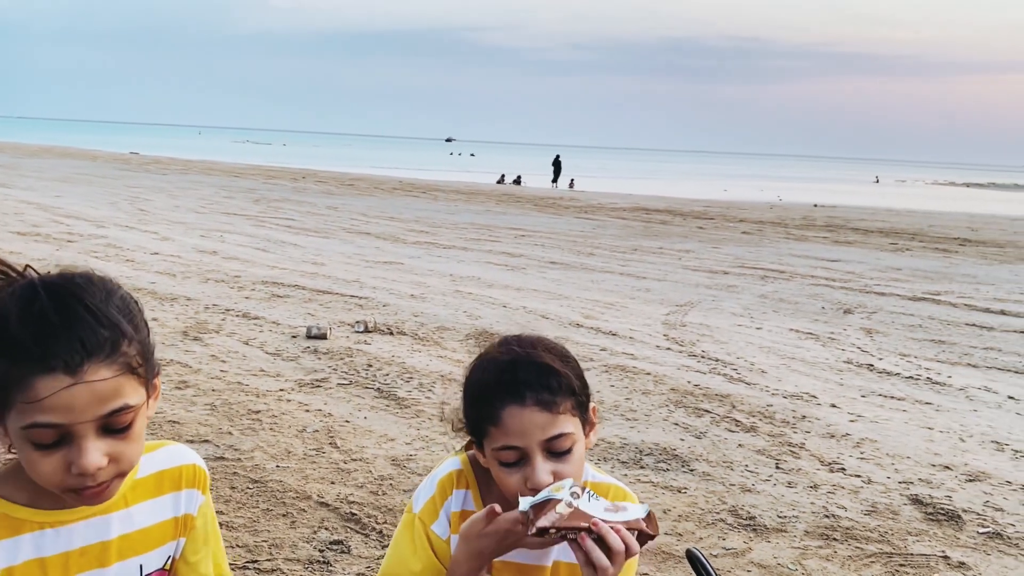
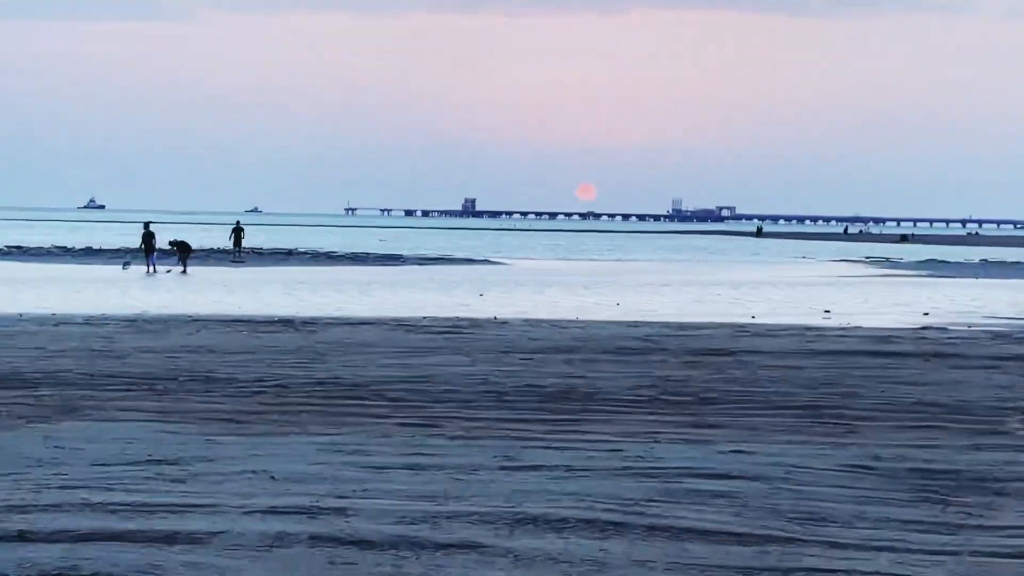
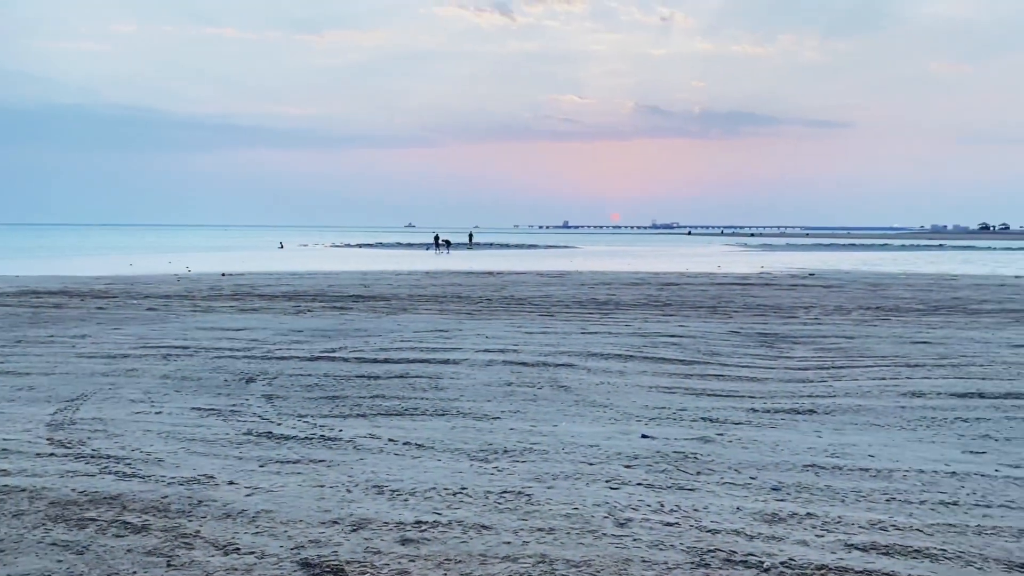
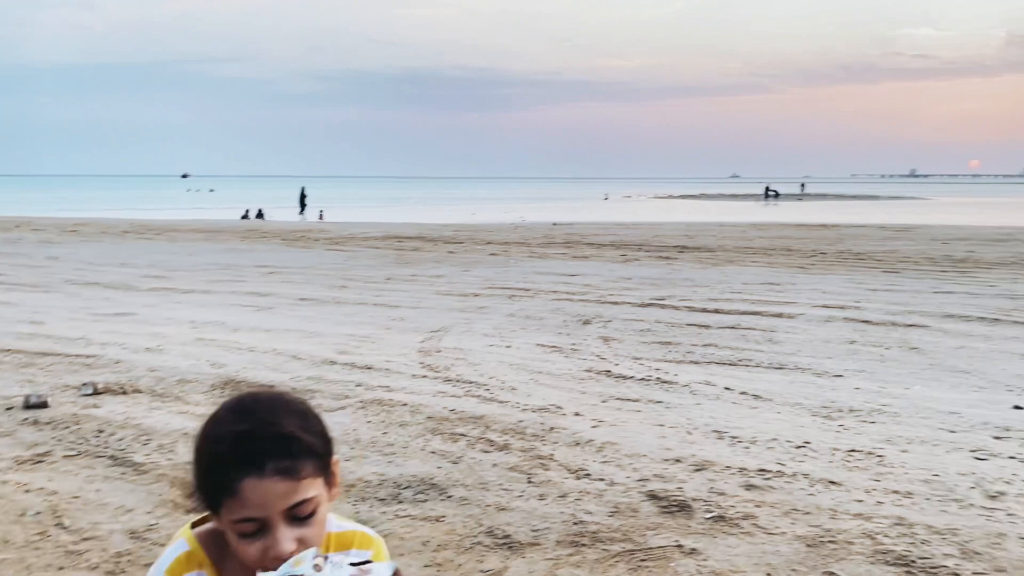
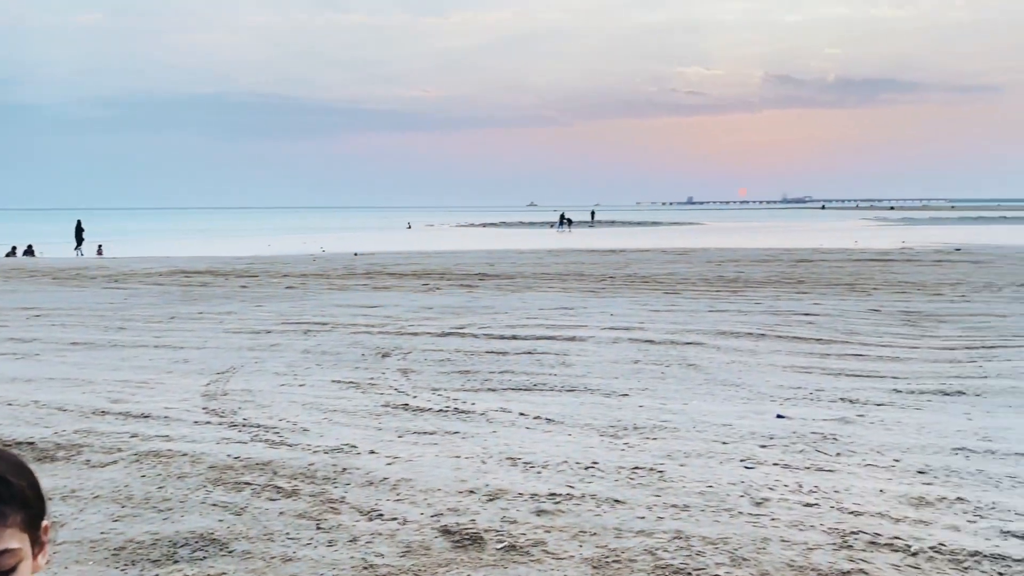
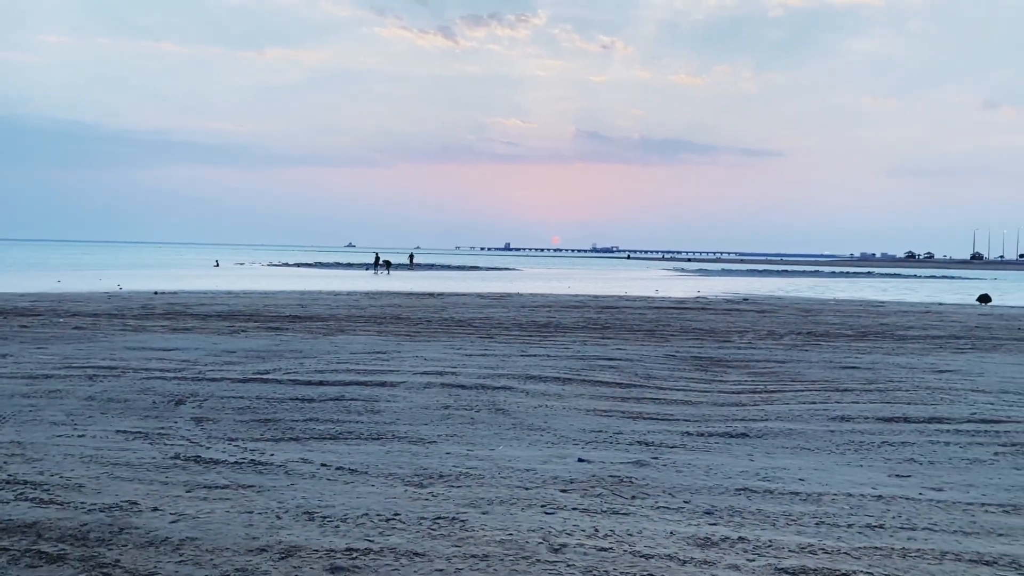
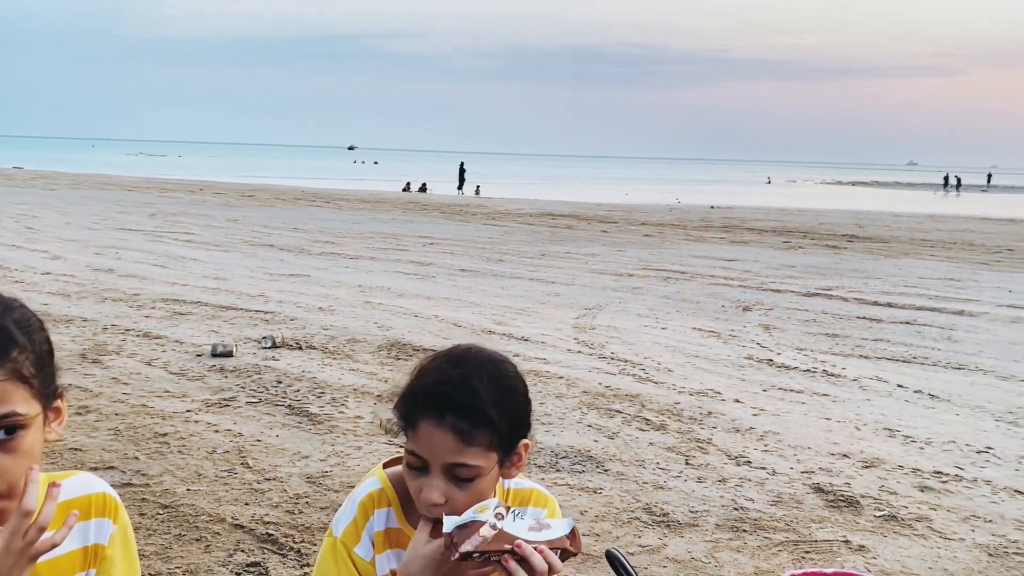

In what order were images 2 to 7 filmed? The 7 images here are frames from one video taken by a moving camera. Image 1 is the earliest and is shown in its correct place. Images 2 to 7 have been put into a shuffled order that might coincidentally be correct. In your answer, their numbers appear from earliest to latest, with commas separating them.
7, 4, 5, 3, 6, 2
